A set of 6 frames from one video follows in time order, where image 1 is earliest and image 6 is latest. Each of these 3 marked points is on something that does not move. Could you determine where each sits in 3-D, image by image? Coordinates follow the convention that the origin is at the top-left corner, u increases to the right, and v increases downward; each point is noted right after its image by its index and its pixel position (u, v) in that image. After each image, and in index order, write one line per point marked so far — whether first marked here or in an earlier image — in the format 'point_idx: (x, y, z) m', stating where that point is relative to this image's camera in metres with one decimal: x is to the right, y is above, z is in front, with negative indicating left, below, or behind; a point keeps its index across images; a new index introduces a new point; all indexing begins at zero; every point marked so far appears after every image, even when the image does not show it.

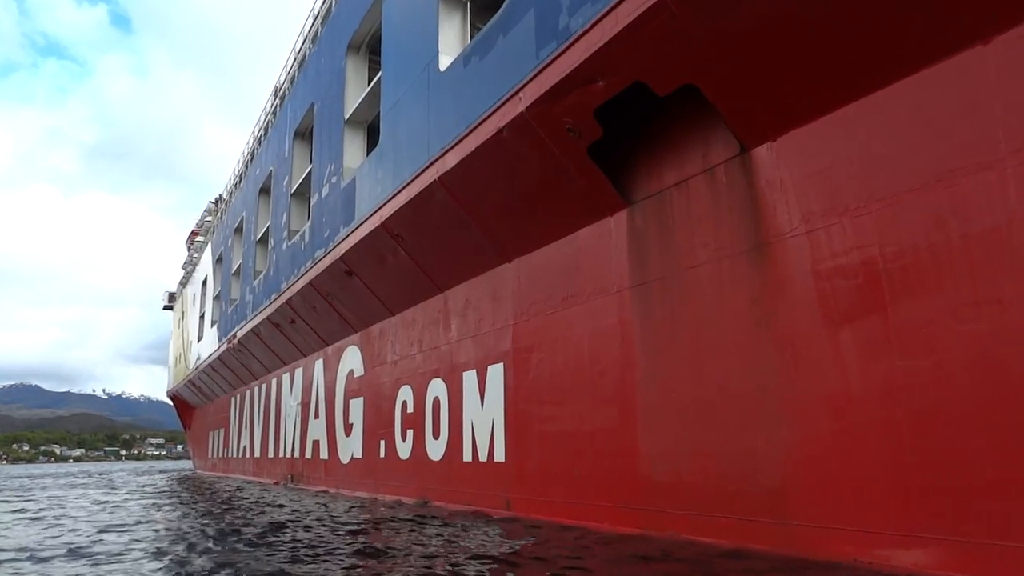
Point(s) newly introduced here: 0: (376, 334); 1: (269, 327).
0: (-1.5, -0.5, +7.8) m
1: (-3.7, -0.6, +10.8) m
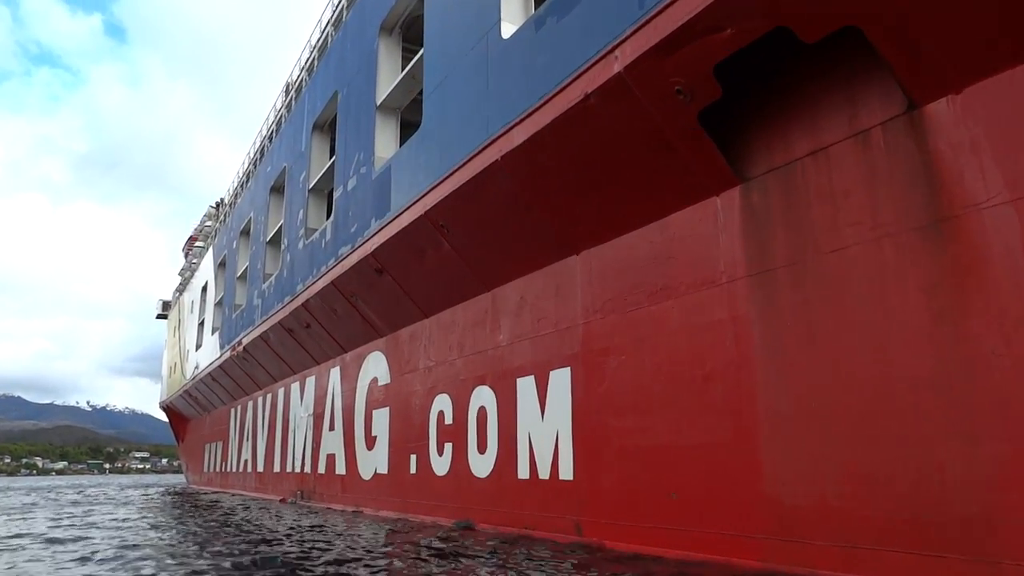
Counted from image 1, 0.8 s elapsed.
0: (-1.1, -0.5, +7.2) m
1: (-3.3, -0.7, +10.1) m
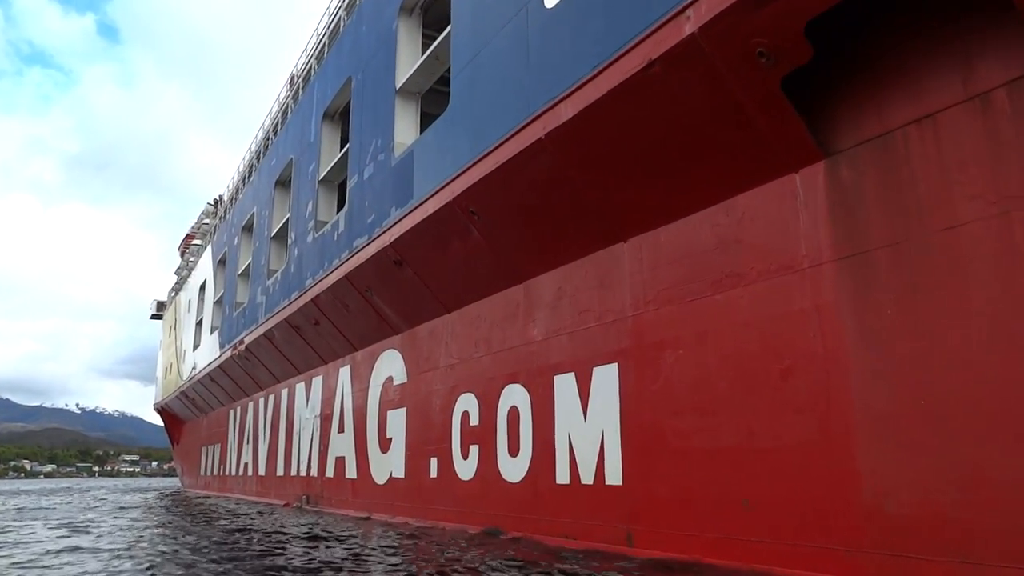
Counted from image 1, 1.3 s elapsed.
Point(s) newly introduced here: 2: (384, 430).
0: (-0.8, -0.5, +6.8) m
1: (-3.1, -0.6, +9.7) m
2: (-1.3, -1.5, +7.4) m
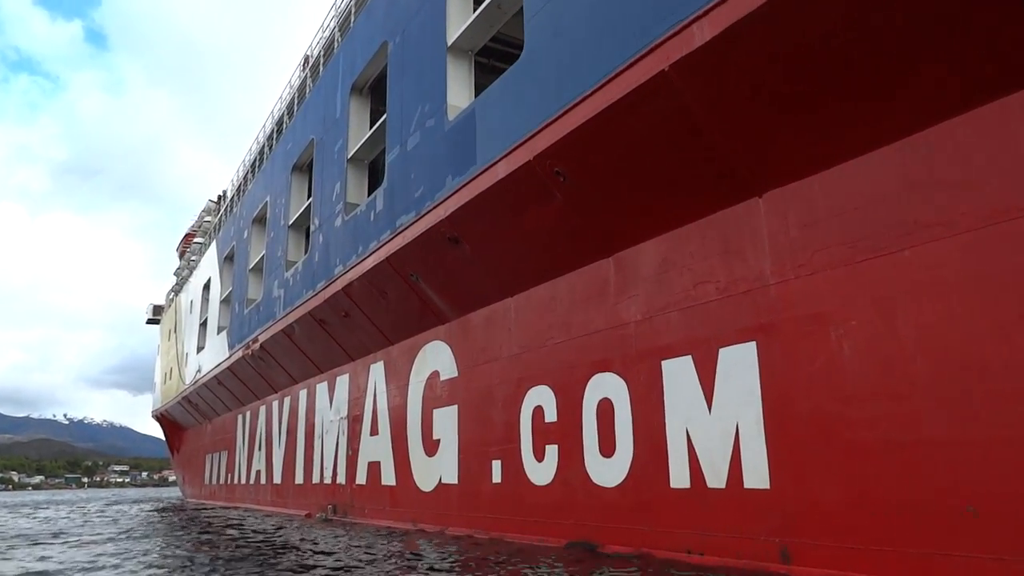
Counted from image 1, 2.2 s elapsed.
0: (-0.3, -0.3, +6.1) m
1: (-2.5, -0.5, +9.0) m
2: (-0.8, -1.3, +6.7) m
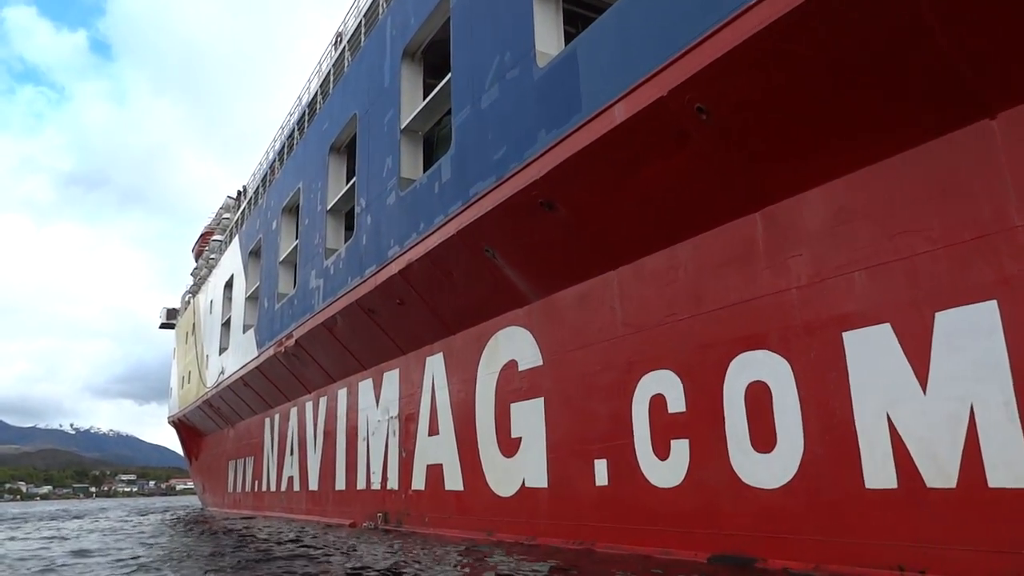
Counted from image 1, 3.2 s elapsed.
0: (+0.4, -0.1, +5.3) m
1: (-1.8, -0.4, +8.2) m
2: (0.0, -1.2, +5.9) m
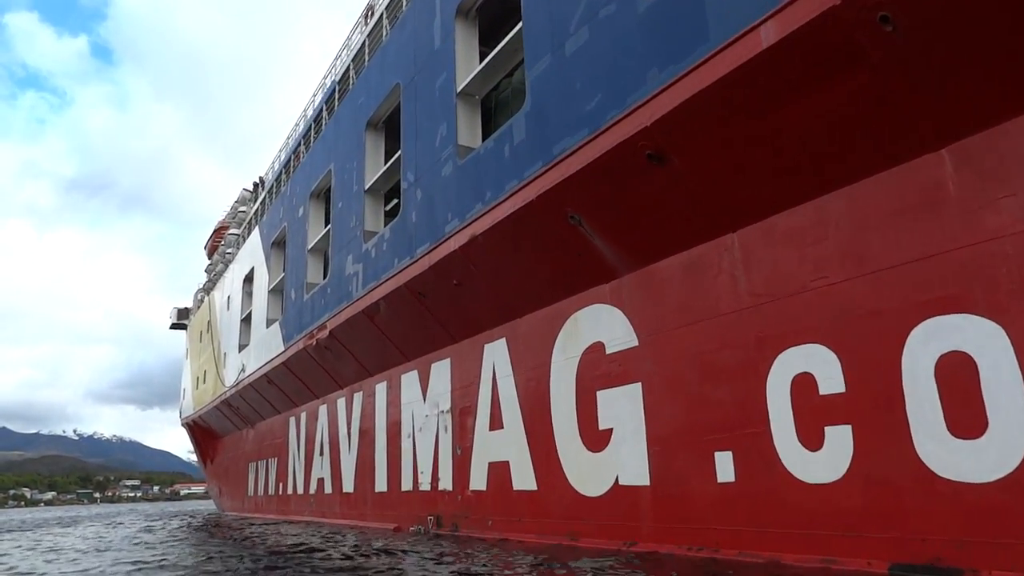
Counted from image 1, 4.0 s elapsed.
0: (+1.1, +0.1, +4.6) m
1: (-1.2, -0.2, +7.5) m
2: (+0.6, -1.0, +5.2) m
